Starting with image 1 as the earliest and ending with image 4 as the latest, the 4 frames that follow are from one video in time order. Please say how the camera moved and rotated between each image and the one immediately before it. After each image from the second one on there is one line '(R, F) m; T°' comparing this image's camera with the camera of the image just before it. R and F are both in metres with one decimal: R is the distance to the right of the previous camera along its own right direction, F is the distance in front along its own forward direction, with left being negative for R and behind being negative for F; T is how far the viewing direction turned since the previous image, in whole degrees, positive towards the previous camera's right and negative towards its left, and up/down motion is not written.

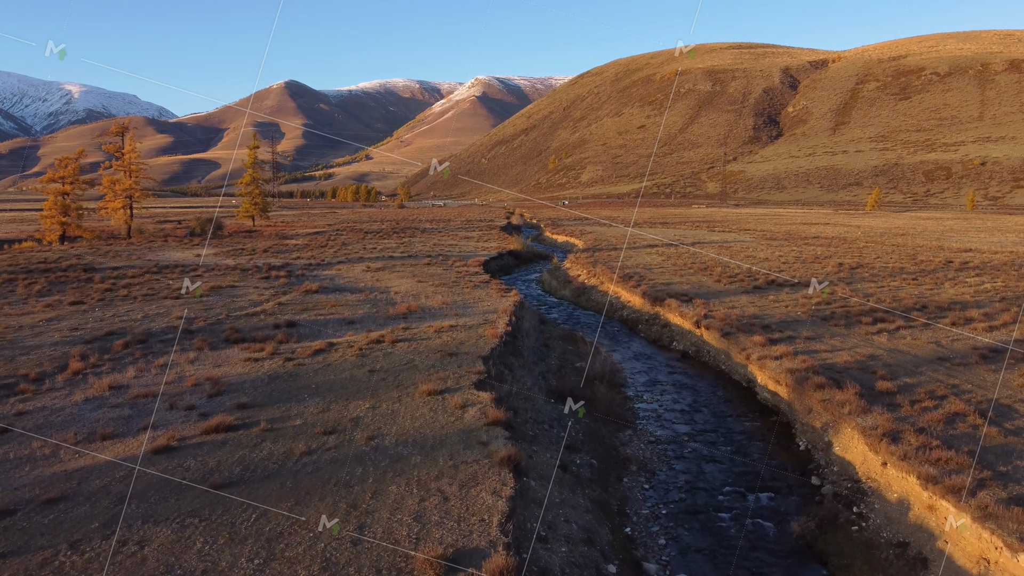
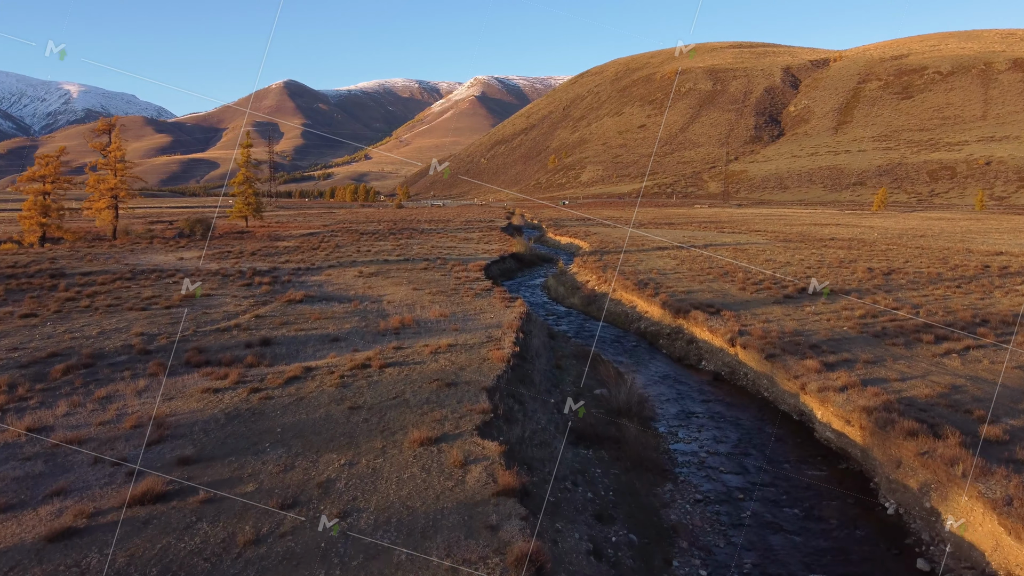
(-0.2, +2.6) m; 0°
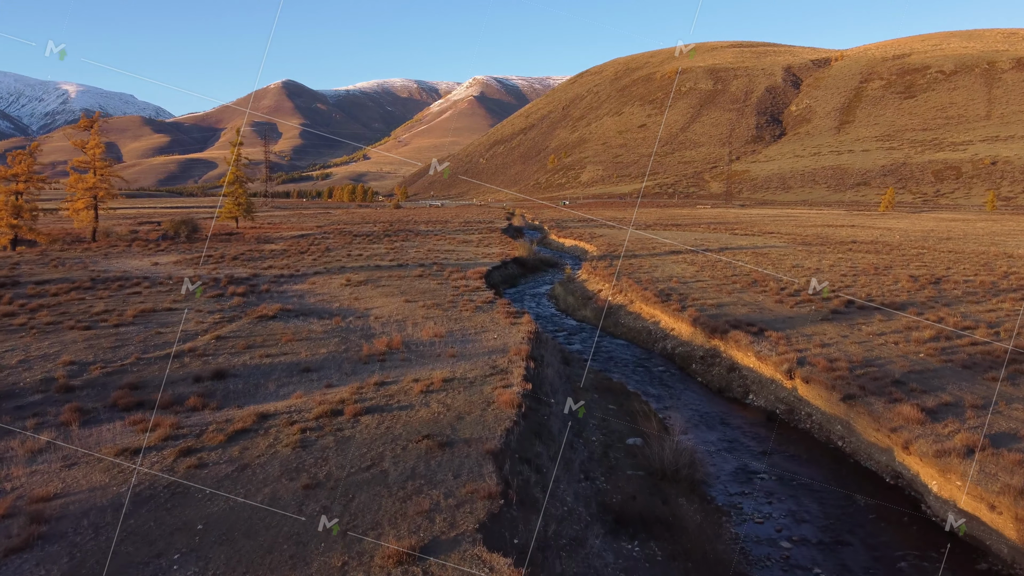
(-0.2, +3.3) m; 0°
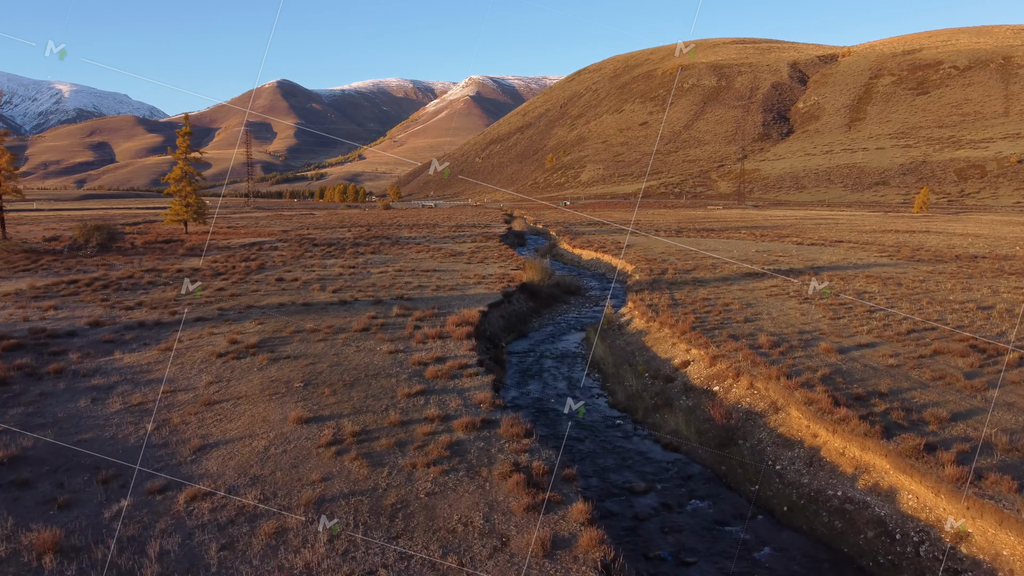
(-0.3, +13.6) m; 0°
